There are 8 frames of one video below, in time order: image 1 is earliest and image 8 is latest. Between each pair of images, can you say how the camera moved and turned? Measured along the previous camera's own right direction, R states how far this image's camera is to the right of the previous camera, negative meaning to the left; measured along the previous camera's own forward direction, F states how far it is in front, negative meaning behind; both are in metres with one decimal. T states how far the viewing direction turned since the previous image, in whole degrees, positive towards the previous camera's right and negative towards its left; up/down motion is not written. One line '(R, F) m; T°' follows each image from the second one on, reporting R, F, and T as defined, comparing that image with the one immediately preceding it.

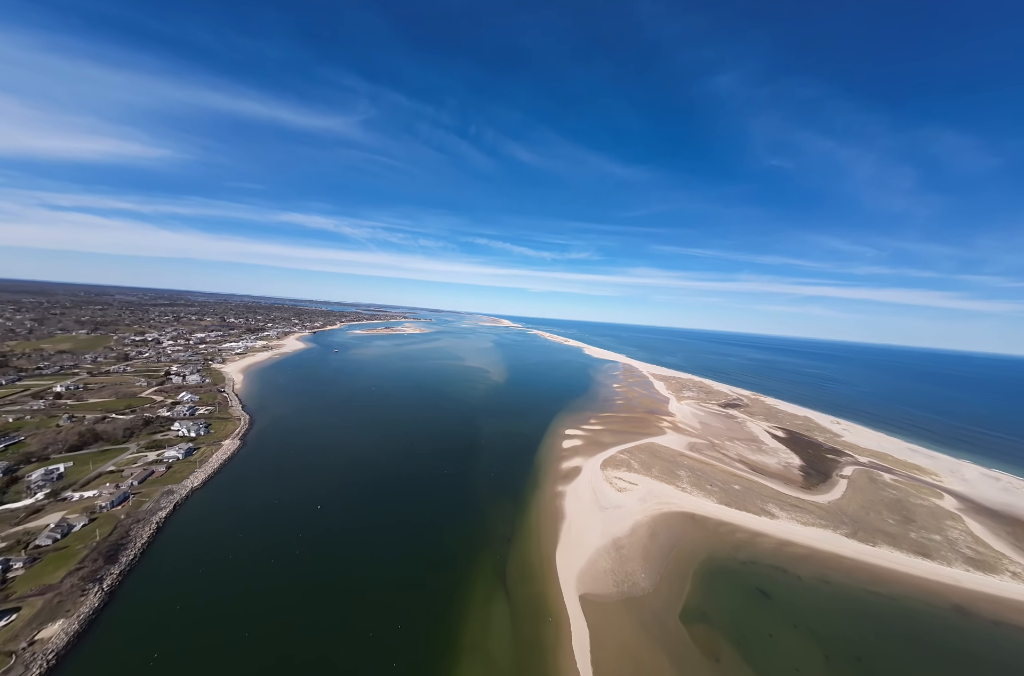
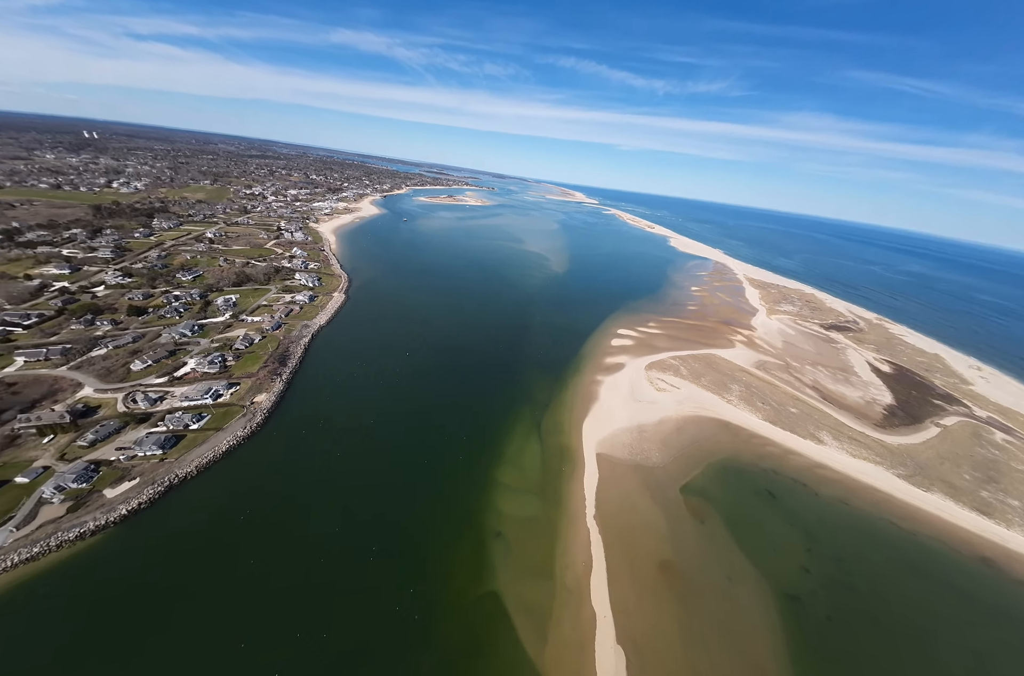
(+0.6, -7.2) m; -8°
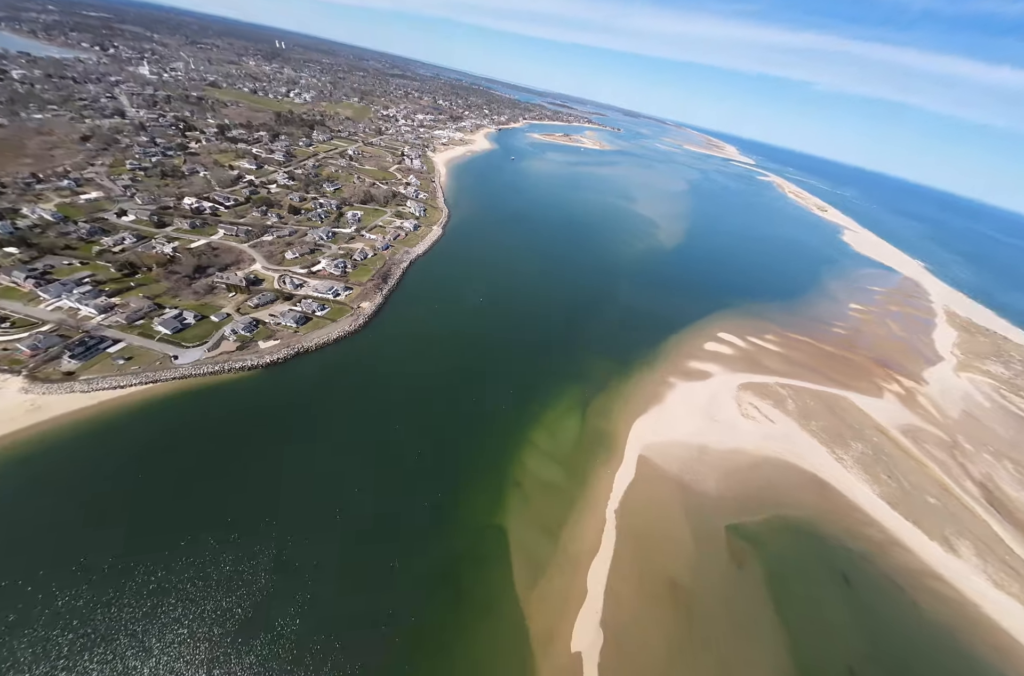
(+6.6, +1.9) m; -16°
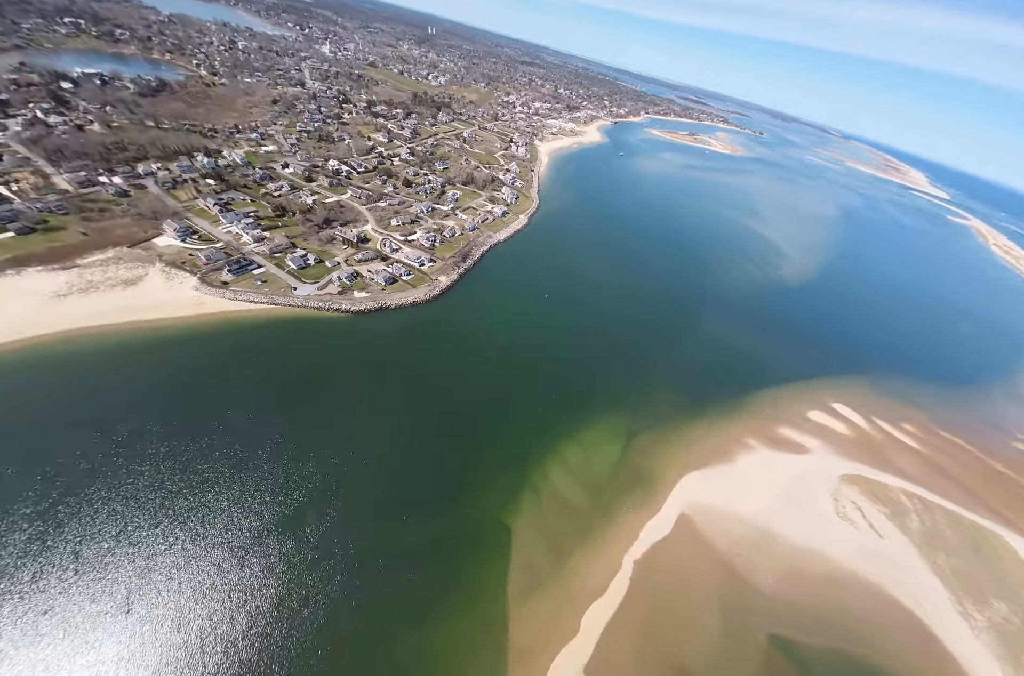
(+8.2, +3.3) m; -16°
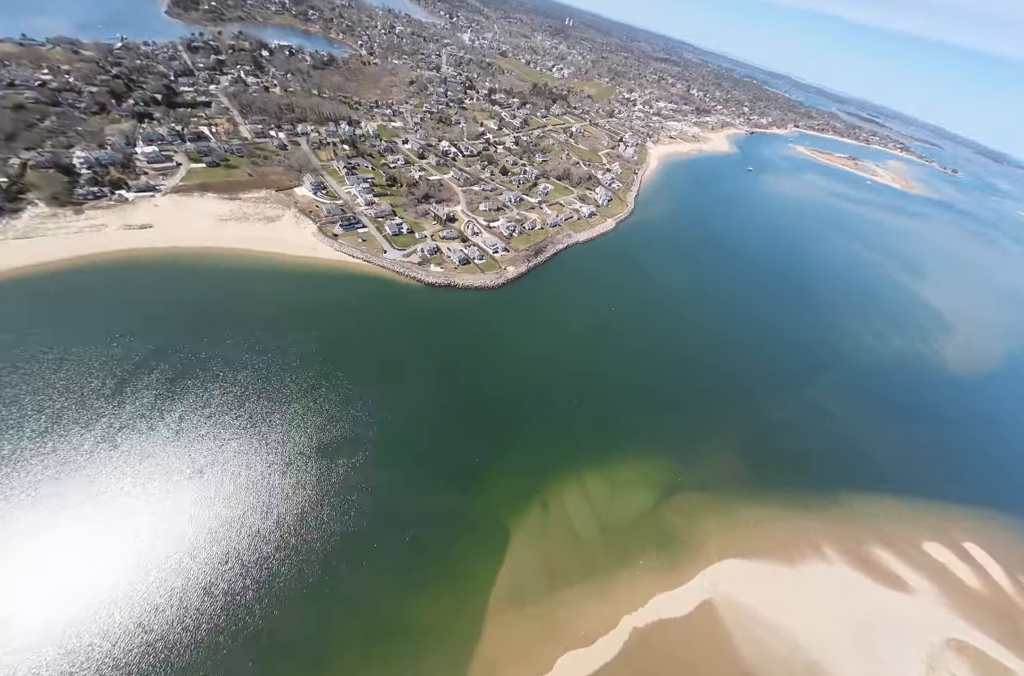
(+6.9, +3.7) m; -15°
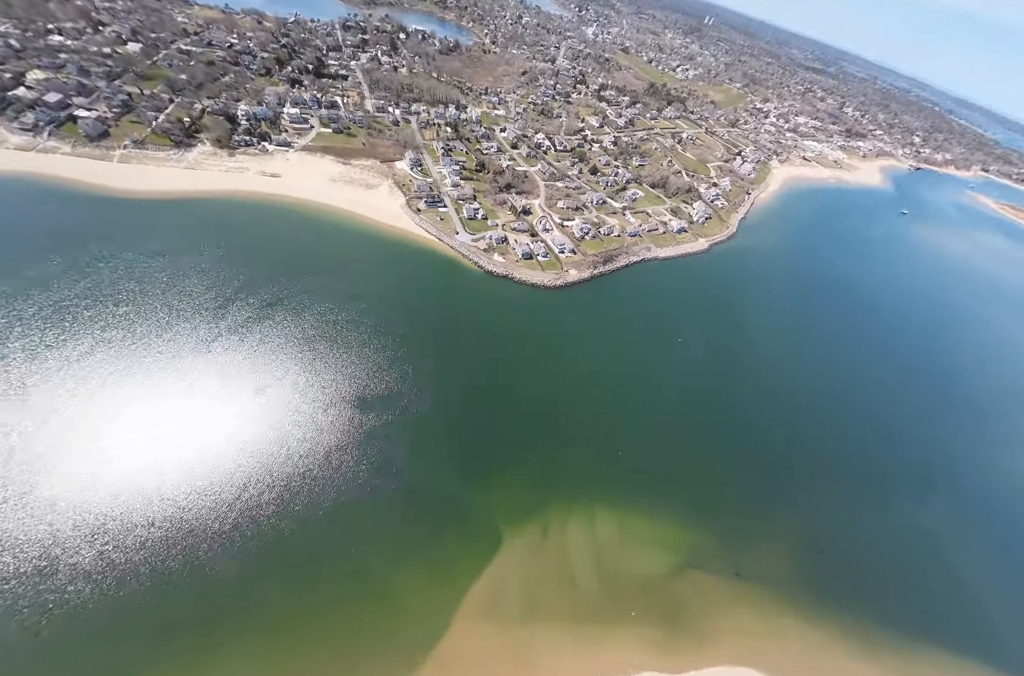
(+4.5, +4.2) m; -12°
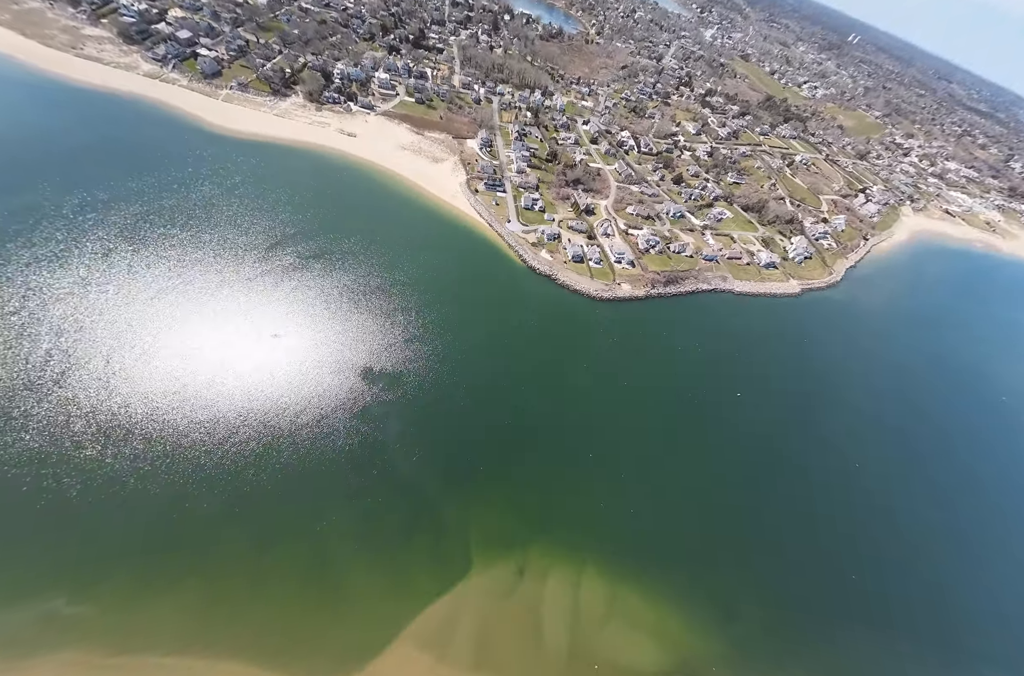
(+2.2, +6.5) m; -7°
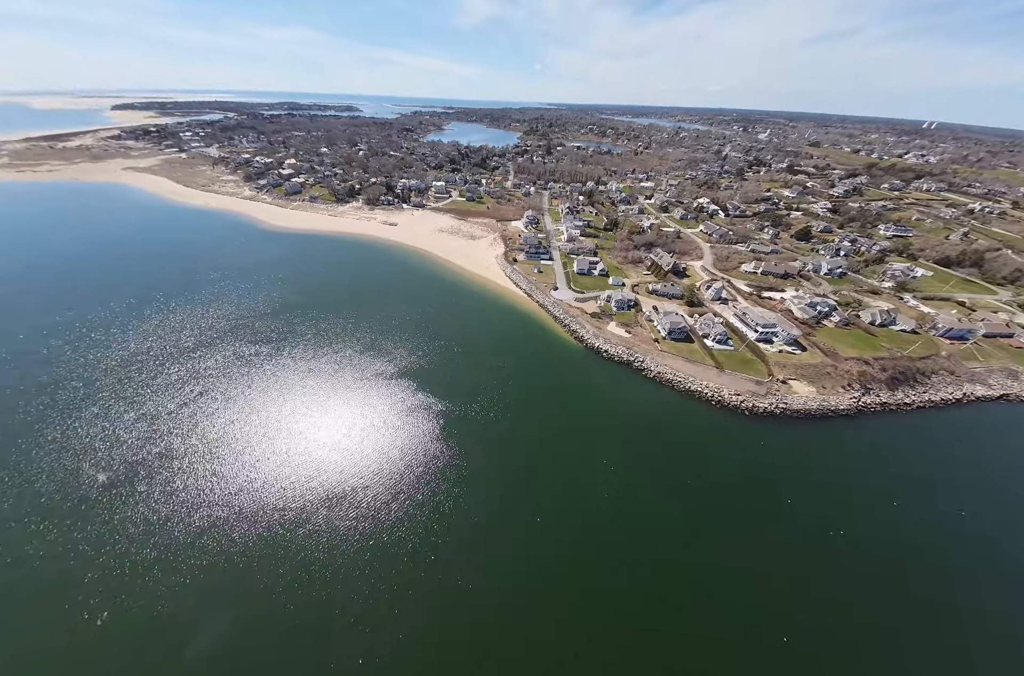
(+0.5, +17.0) m; -8°
